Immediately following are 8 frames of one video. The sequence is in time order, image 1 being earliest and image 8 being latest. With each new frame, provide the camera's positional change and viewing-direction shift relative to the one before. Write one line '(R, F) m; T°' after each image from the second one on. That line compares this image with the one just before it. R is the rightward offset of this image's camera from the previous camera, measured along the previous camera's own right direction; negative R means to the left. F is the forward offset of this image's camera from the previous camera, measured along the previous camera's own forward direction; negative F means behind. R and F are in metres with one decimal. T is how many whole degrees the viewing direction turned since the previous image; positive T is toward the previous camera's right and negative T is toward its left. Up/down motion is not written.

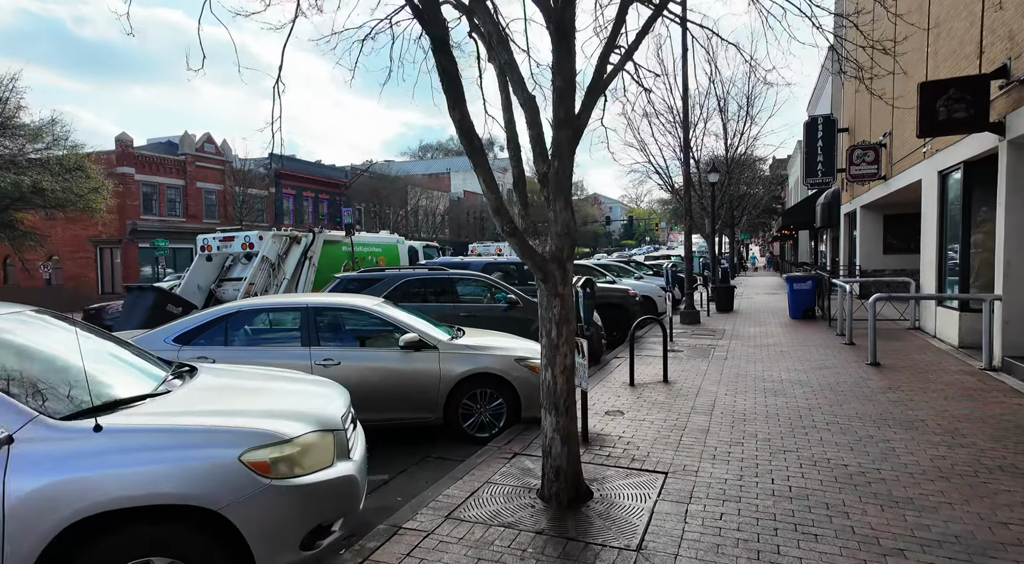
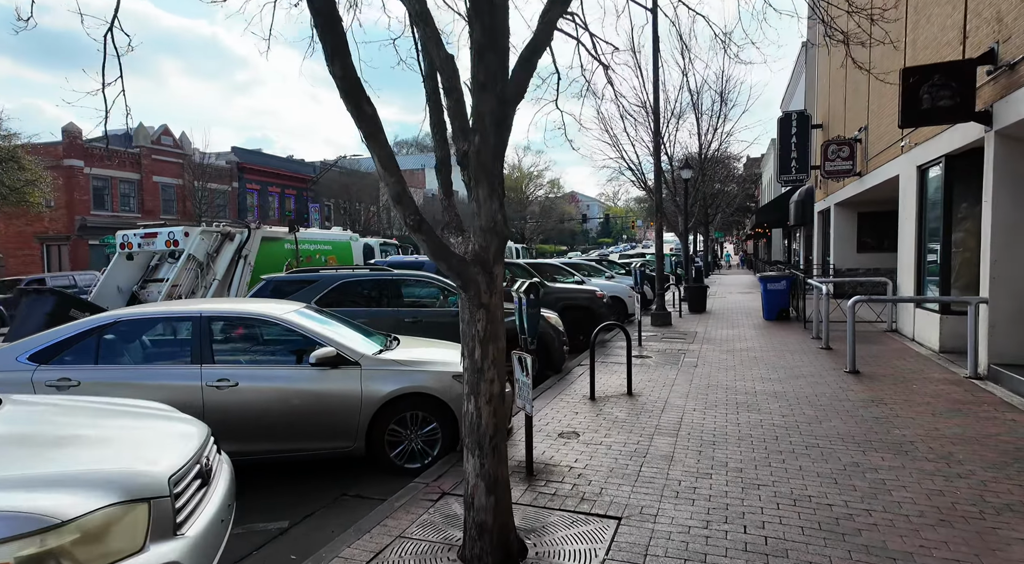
(+0.3, +0.8) m; +2°
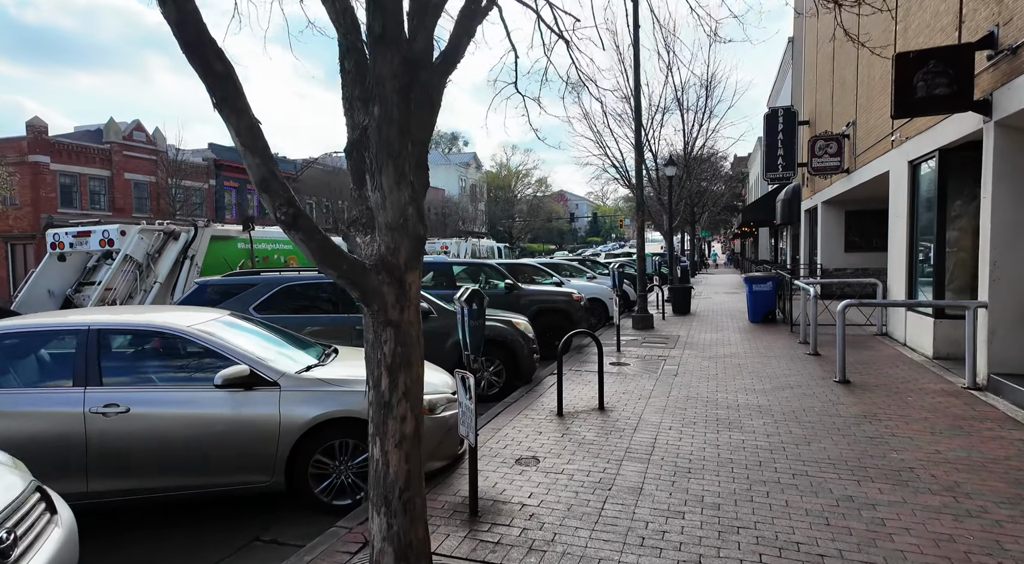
(+0.3, +0.7) m; +1°
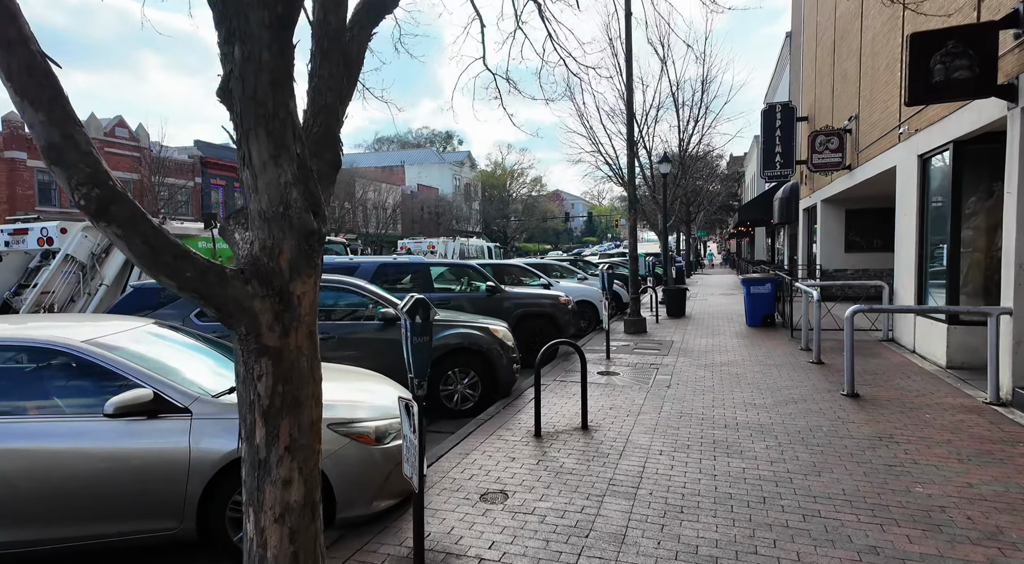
(+0.2, +0.7) m; 0°
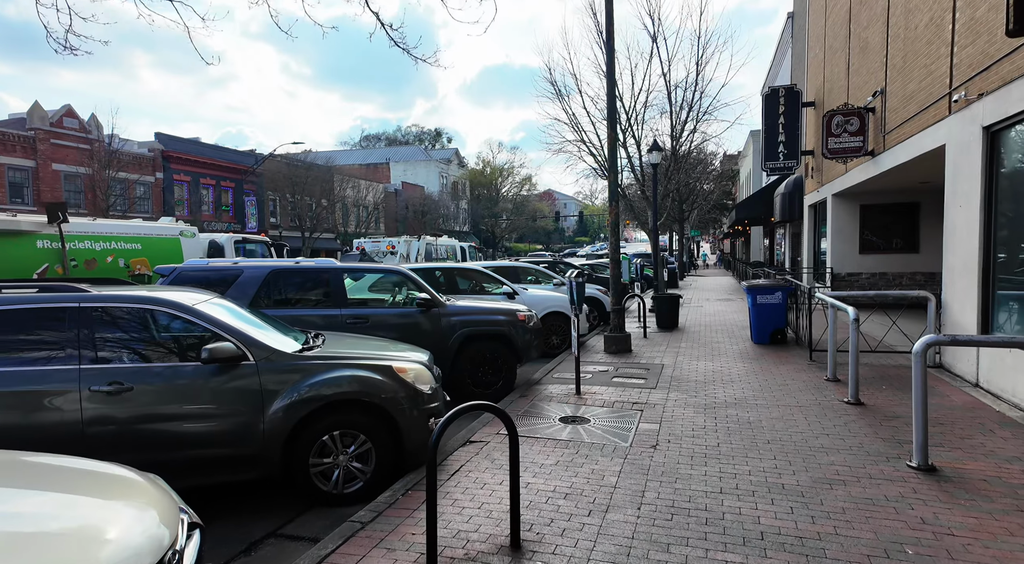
(+0.6, +2.4) m; +1°
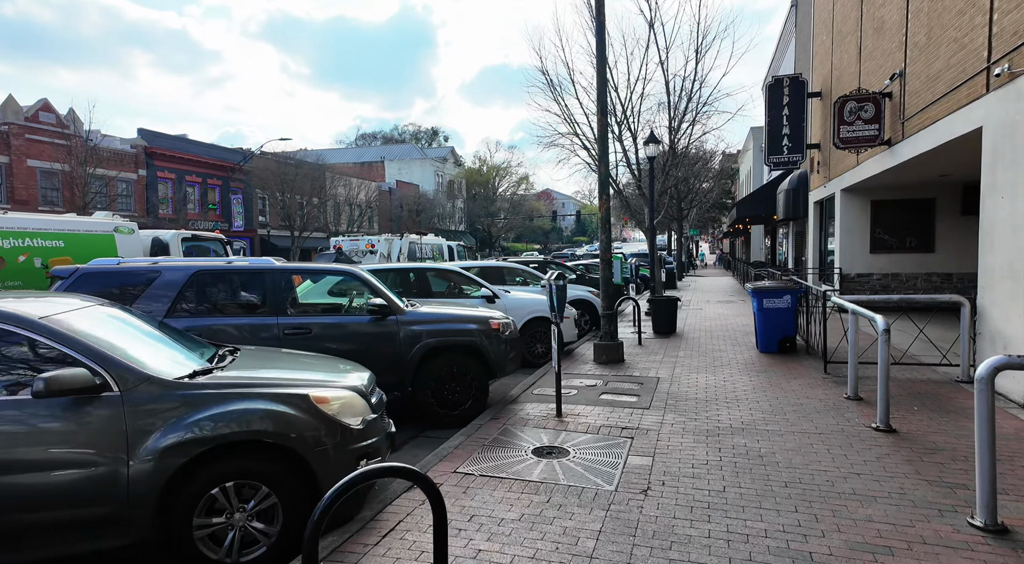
(+0.3, +1.1) m; 0°
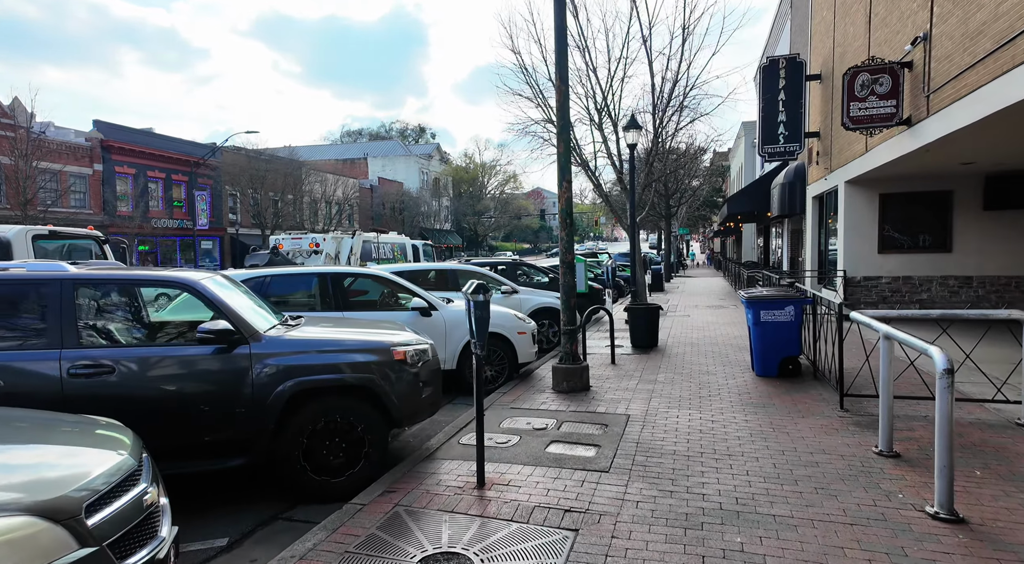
(+0.6, +1.9) m; +1°
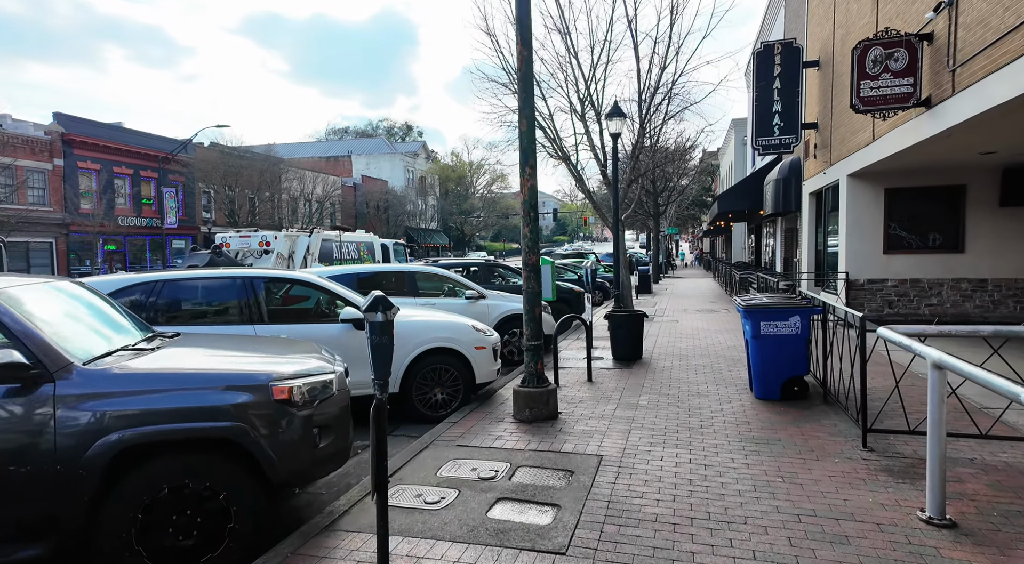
(+0.4, +1.3) m; +1°
